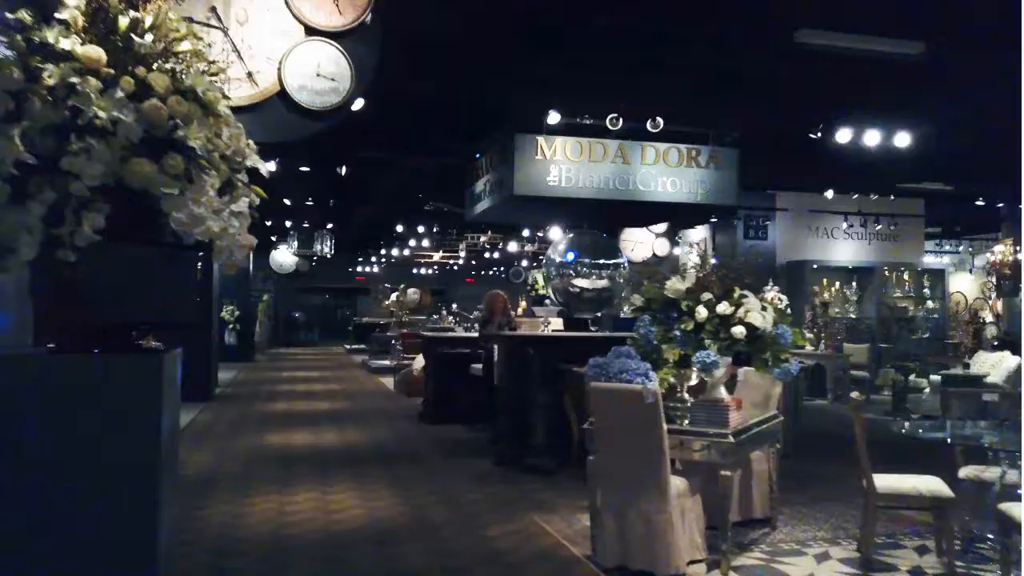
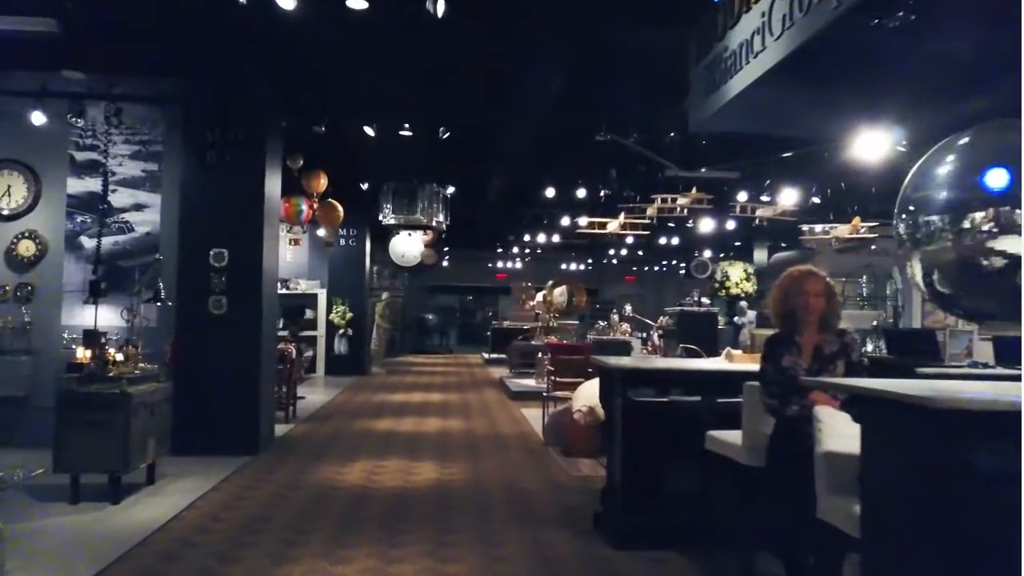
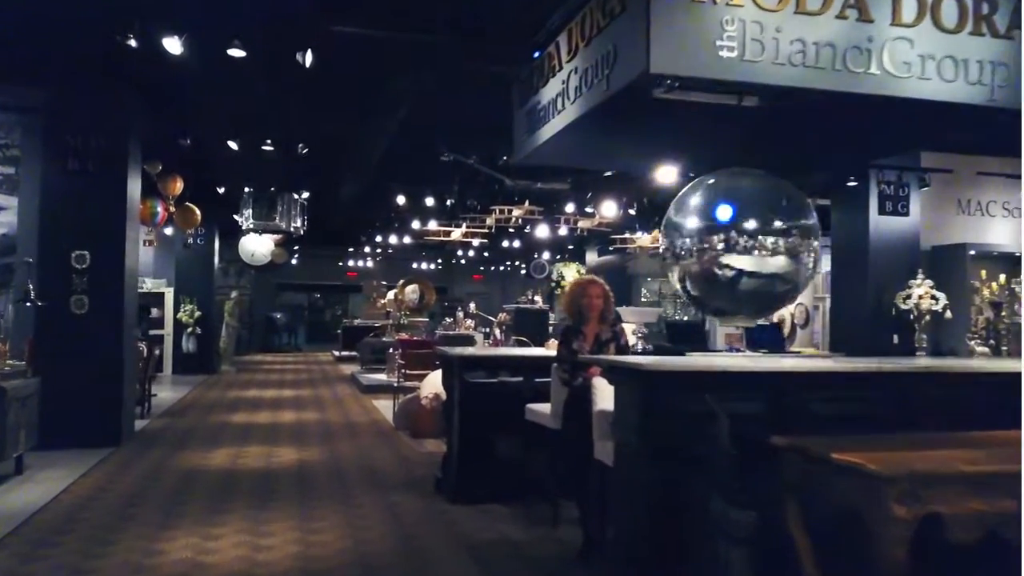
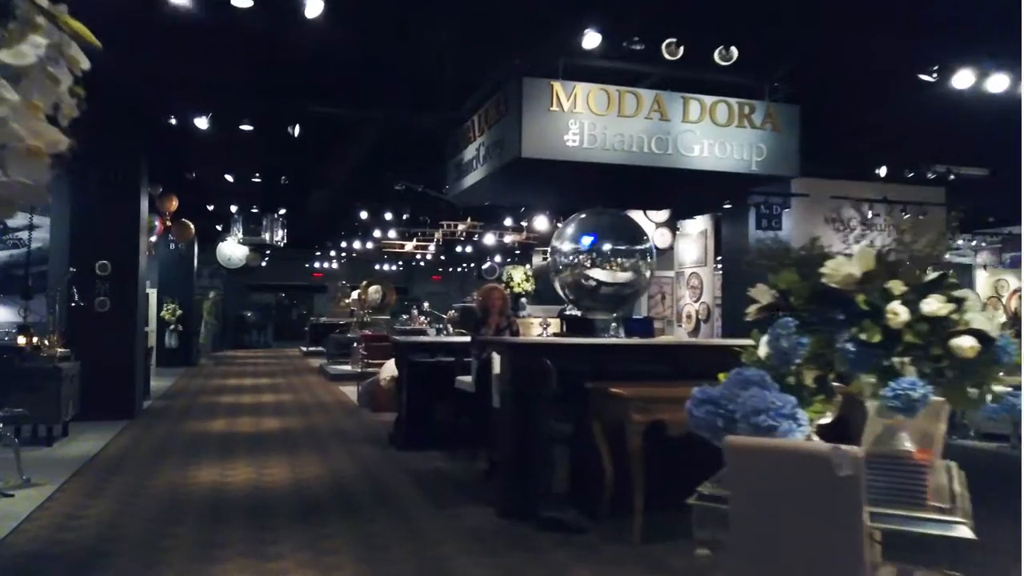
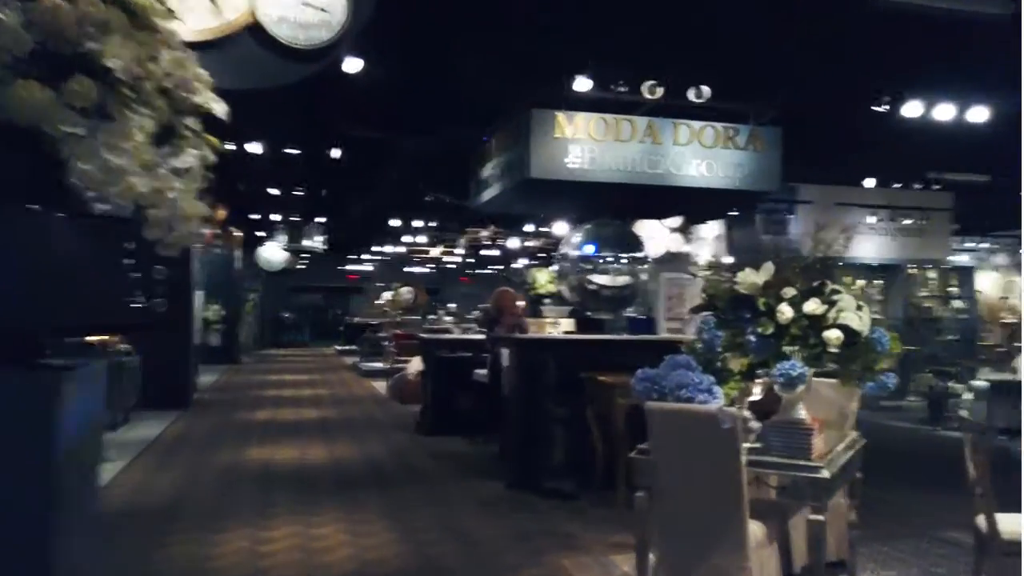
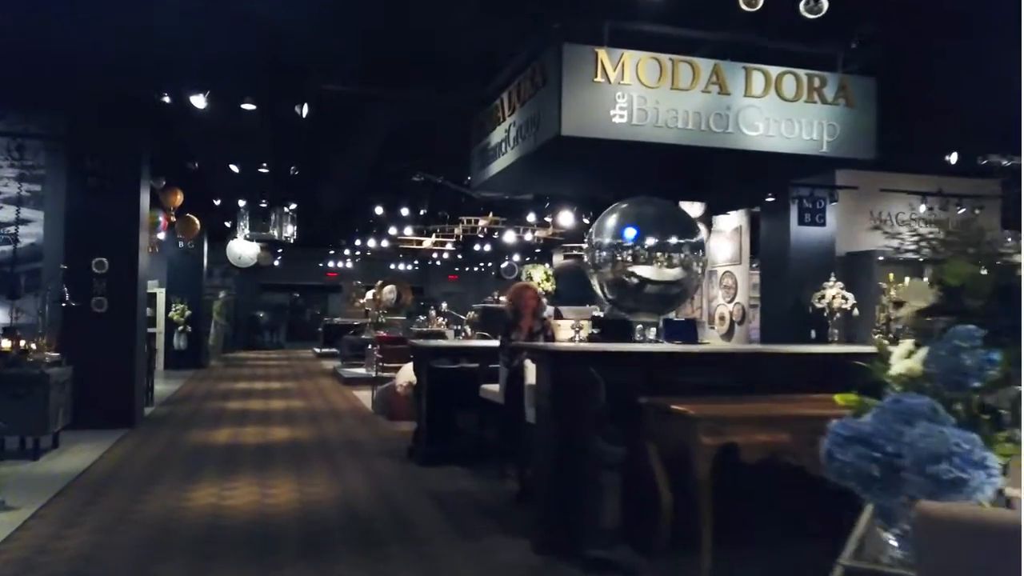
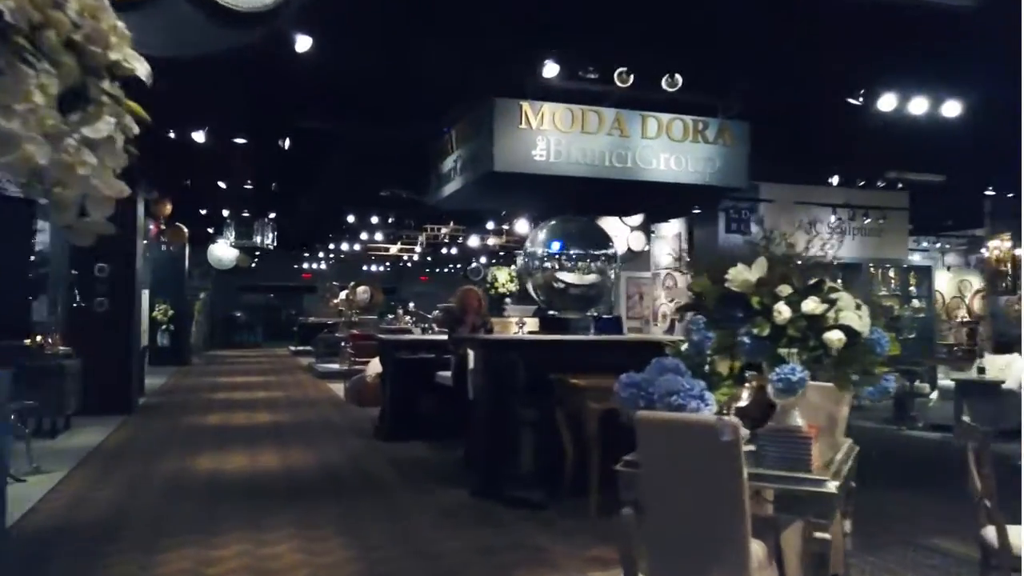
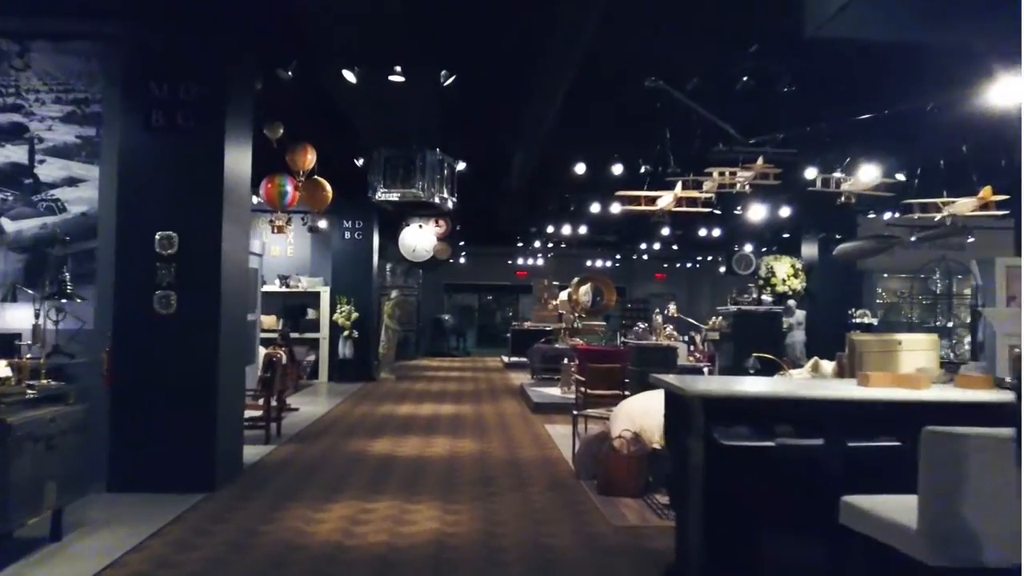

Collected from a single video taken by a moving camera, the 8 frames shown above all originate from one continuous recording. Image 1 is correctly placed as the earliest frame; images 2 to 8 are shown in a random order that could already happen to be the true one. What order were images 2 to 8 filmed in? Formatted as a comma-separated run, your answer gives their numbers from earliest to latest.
5, 7, 4, 6, 3, 2, 8
